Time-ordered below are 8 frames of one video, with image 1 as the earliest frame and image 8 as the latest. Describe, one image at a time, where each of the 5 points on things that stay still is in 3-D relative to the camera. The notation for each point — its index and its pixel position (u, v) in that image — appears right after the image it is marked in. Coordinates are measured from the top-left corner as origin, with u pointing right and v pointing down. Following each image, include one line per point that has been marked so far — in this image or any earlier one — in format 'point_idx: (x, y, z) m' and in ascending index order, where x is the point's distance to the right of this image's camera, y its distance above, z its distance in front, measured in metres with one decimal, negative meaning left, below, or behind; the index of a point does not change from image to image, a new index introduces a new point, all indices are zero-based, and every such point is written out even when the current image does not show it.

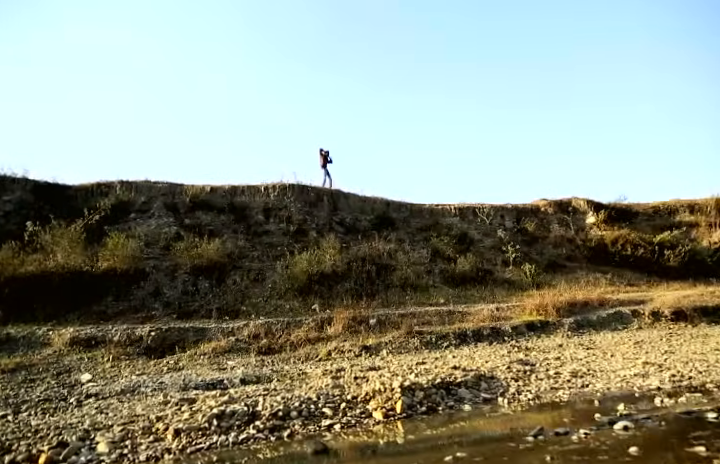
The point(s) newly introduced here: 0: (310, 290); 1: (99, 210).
0: (-1.6, -1.9, +15.3) m
1: (-10.1, +0.8, +17.9) m
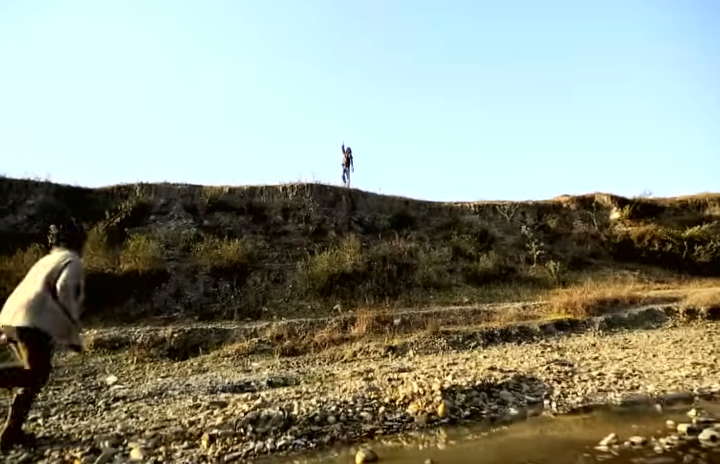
0: (-0.9, -1.9, +15.1) m
1: (-9.3, +0.8, +18.0) m
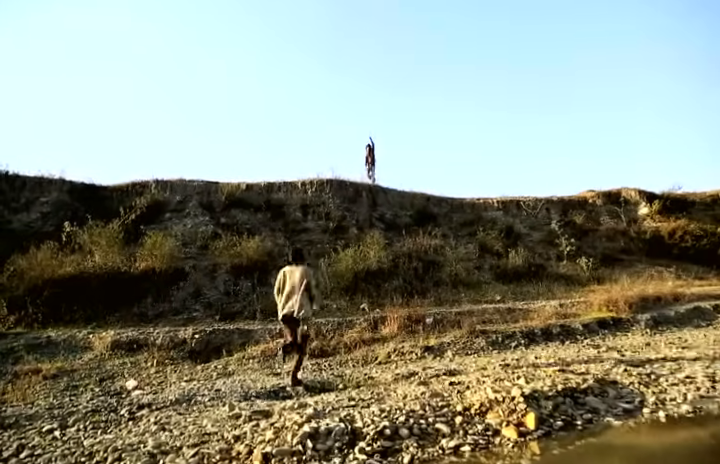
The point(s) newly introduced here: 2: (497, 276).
0: (-0.1, -1.7, +14.4) m
1: (-8.5, +0.8, +17.4) m
2: (+5.0, -1.6, +17.0) m
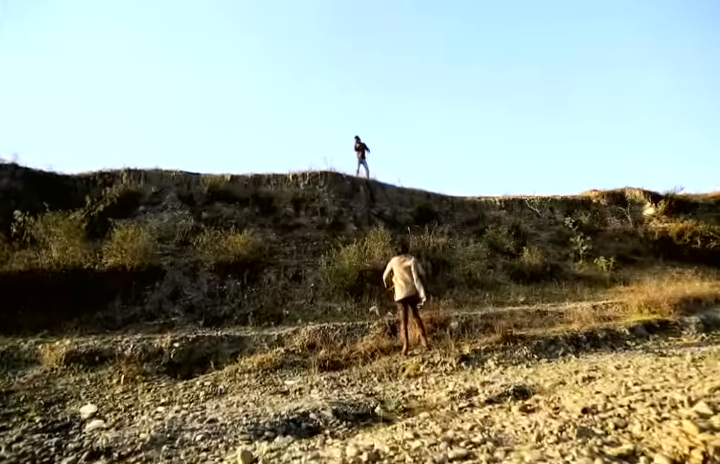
0: (+0.1, -1.5, +12.5) m
1: (-8.4, +1.0, +15.2) m
2: (+5.1, -1.5, +15.4) m
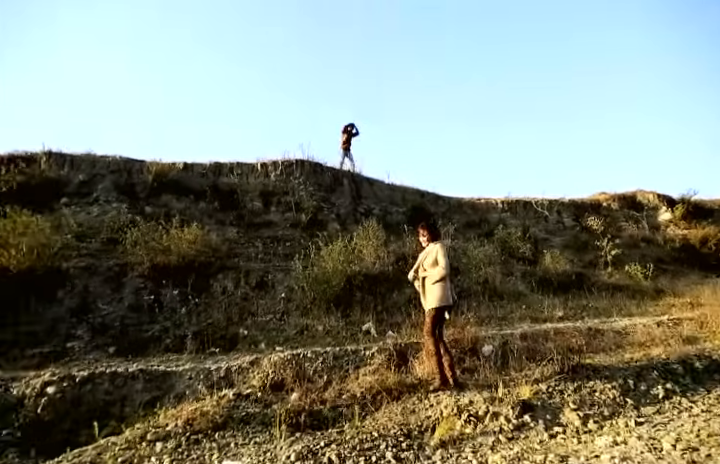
0: (-0.2, -1.4, +9.2) m
1: (-8.8, +1.1, +11.6) m
2: (+4.7, -1.5, +12.3) m
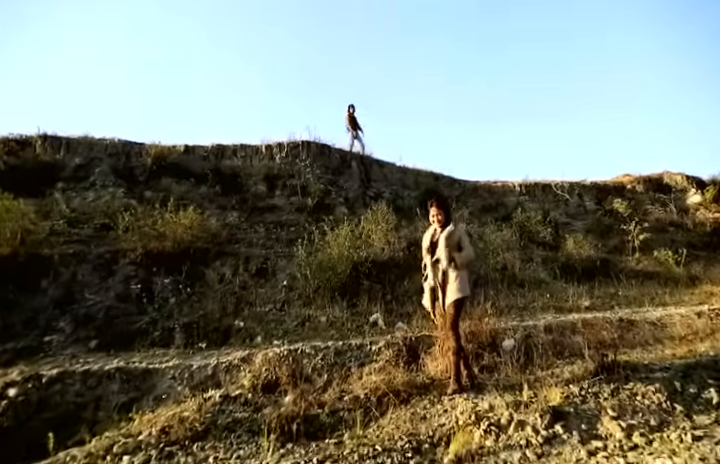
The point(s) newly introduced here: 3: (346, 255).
0: (0.0, -1.0, +8.5) m
1: (-8.6, +1.4, +11.0) m
2: (+4.9, -1.0, +11.5) m
3: (-0.3, -0.5, +8.9) m
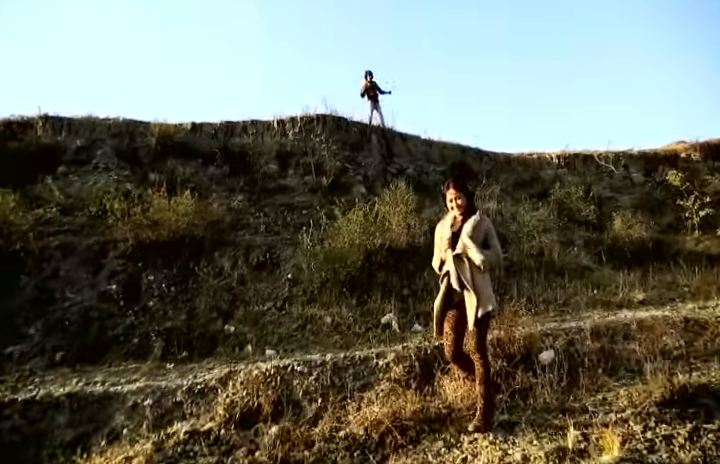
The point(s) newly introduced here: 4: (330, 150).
0: (+0.2, -0.8, +7.4) m
1: (-8.2, +1.7, +10.5) m
2: (+5.3, -0.6, +10.1) m
3: (0.0, -0.2, +7.9) m
4: (-0.8, +2.3, +12.9) m
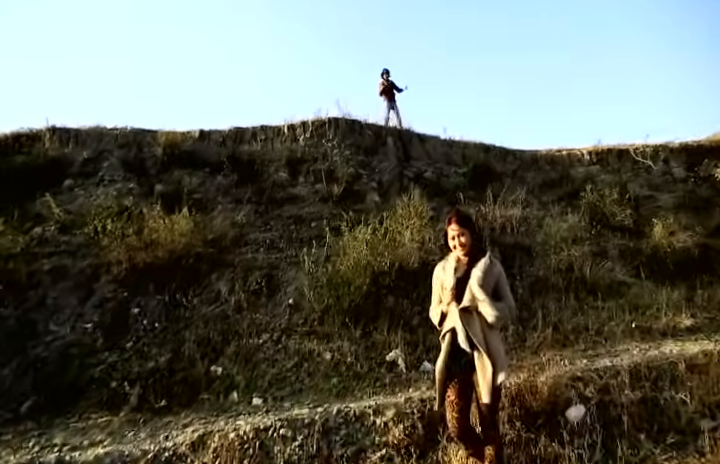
0: (+0.3, -1.1, +6.7) m
1: (-8.0, +1.3, +10.3) m
2: (+5.6, -0.8, +9.1) m
3: (+0.1, -0.5, +7.2) m
4: (-0.4, +2.0, +12.2) m
